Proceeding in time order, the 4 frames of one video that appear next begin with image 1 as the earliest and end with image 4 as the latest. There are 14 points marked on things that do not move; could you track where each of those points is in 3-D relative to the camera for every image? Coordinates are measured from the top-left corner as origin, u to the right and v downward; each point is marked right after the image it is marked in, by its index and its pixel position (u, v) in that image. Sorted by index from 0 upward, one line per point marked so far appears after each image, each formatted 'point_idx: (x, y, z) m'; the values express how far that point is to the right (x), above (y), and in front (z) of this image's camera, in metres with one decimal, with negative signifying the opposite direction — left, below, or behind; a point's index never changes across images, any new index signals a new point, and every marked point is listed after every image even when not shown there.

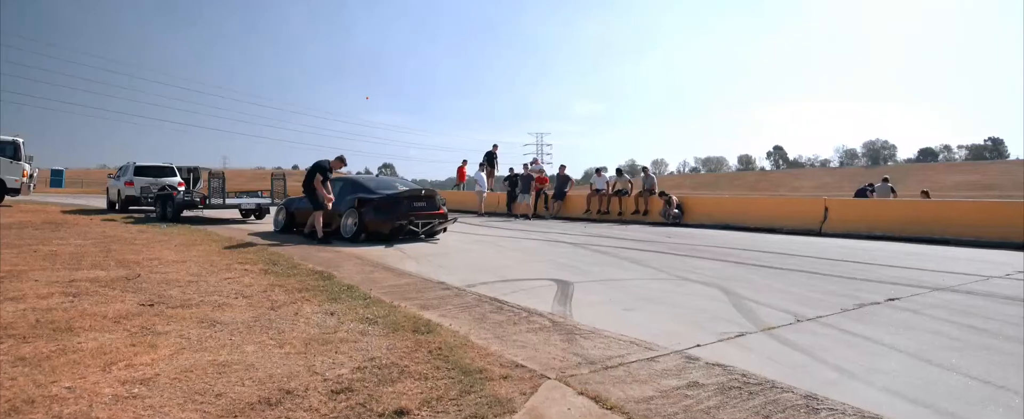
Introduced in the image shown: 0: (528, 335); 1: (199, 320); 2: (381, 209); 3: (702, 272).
0: (+0.1, -0.9, +4.6) m
1: (-2.4, -0.9, +5.1) m
2: (-2.2, 0.0, +11.1) m
3: (+2.2, -0.7, +7.6) m
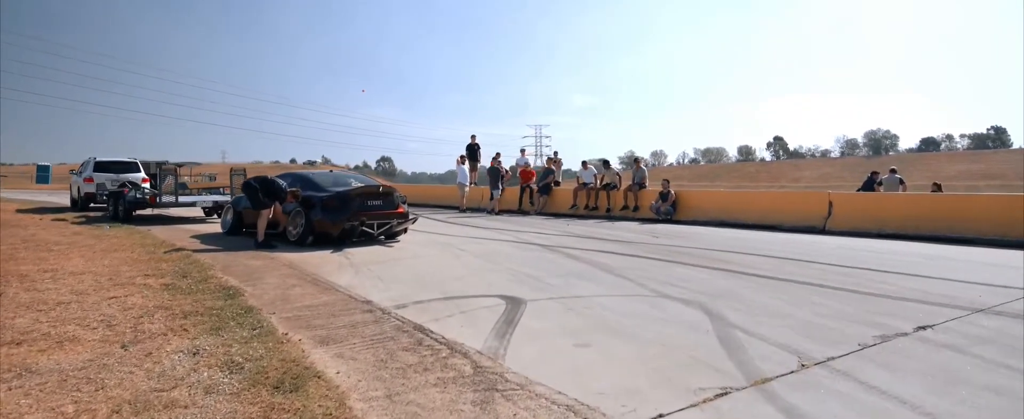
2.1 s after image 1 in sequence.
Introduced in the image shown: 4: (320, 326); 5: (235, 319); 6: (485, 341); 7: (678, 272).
0: (-0.4, -0.9, +3.4) m
1: (-2.9, -0.9, +3.9) m
2: (-2.7, 0.0, +9.9) m
3: (+1.7, -0.7, +6.4) m
4: (-1.4, -0.9, +5.0) m
5: (-2.2, -0.8, +5.1) m
6: (-0.2, -0.9, +4.5) m
7: (+1.8, -0.7, +7.2) m
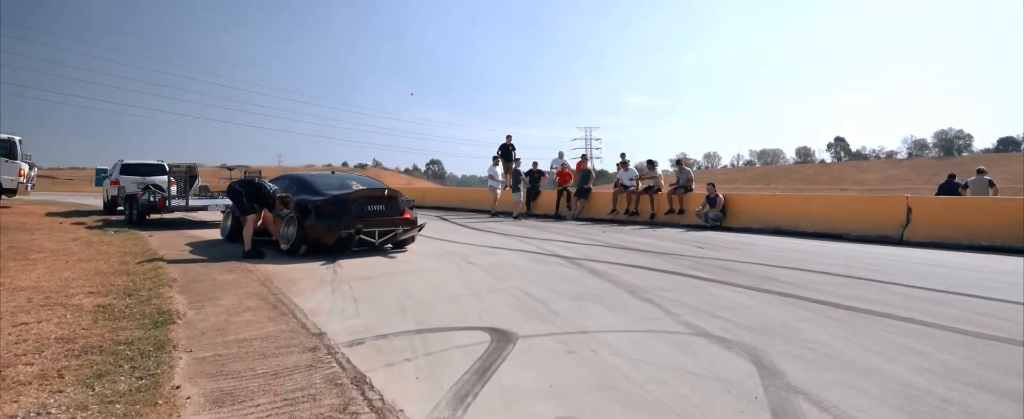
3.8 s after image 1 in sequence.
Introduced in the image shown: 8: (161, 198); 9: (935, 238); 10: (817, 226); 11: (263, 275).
0: (-0.7, -1.0, +2.1) m
1: (-3.2, -1.0, +2.8) m
2: (-2.5, -0.1, +8.8) m
3: (+1.6, -0.8, +5.0) m
4: (-1.6, -0.9, +3.8) m
5: (-2.3, -0.9, +4.0) m
6: (-0.4, -0.9, +3.2) m
7: (+1.8, -0.7, +5.8) m
8: (-7.9, +0.2, +14.8) m
9: (+6.4, -0.4, +10.0) m
10: (+5.3, -0.3, +11.6) m
11: (-2.7, -0.7, +7.3) m
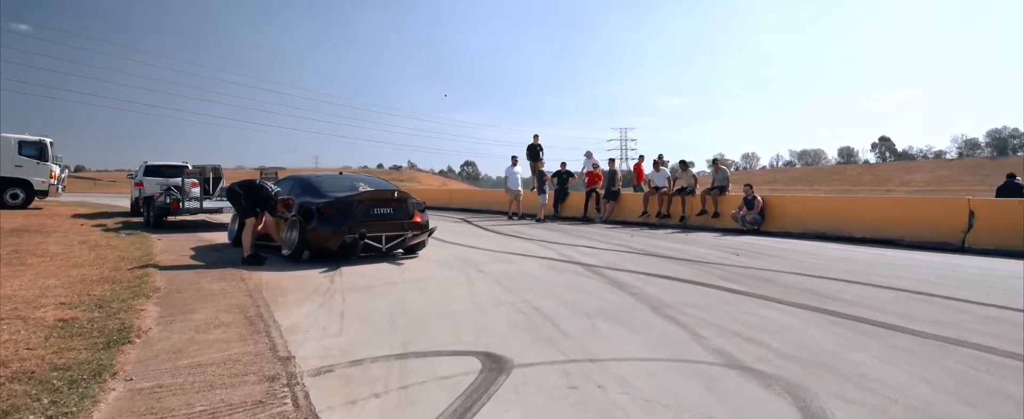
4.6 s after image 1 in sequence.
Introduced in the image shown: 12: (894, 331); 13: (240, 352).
0: (-0.8, -1.0, +1.4) m
1: (-3.3, -1.0, +2.3) m
2: (-2.3, -0.1, +8.2) m
3: (+1.6, -0.8, +4.2) m
4: (-1.6, -1.0, +3.1) m
5: (-2.3, -0.9, +3.4) m
6: (-0.5, -1.0, +2.5) m
7: (+1.9, -0.8, +5.0) m
8: (-7.3, +0.2, +14.6) m
9: (+6.6, -0.5, +9.0) m
10: (+5.7, -0.3, +10.6) m
11: (-2.6, -0.8, +6.7) m
12: (+2.5, -0.8, +4.3) m
13: (-1.7, -0.9, +4.2) m
